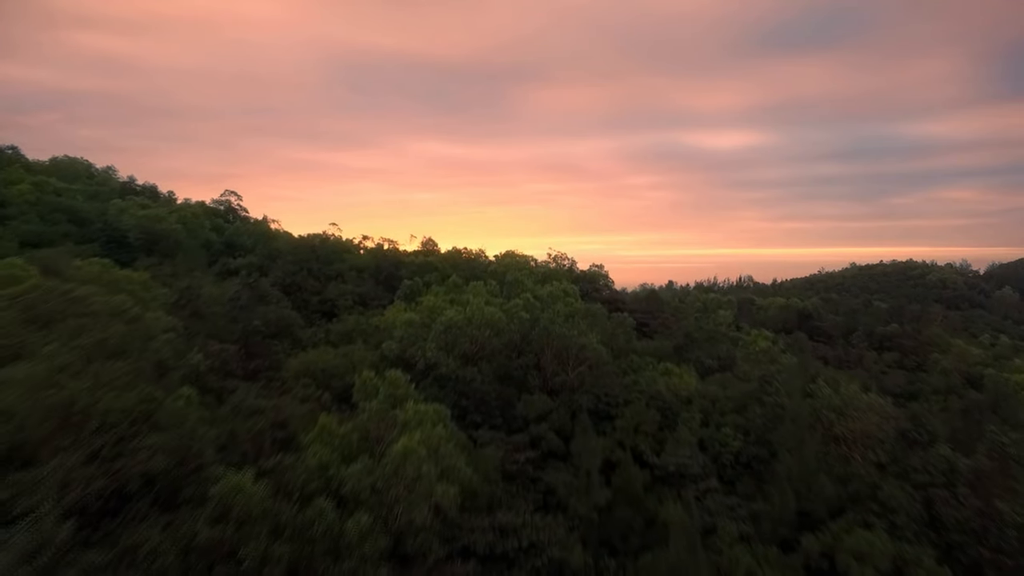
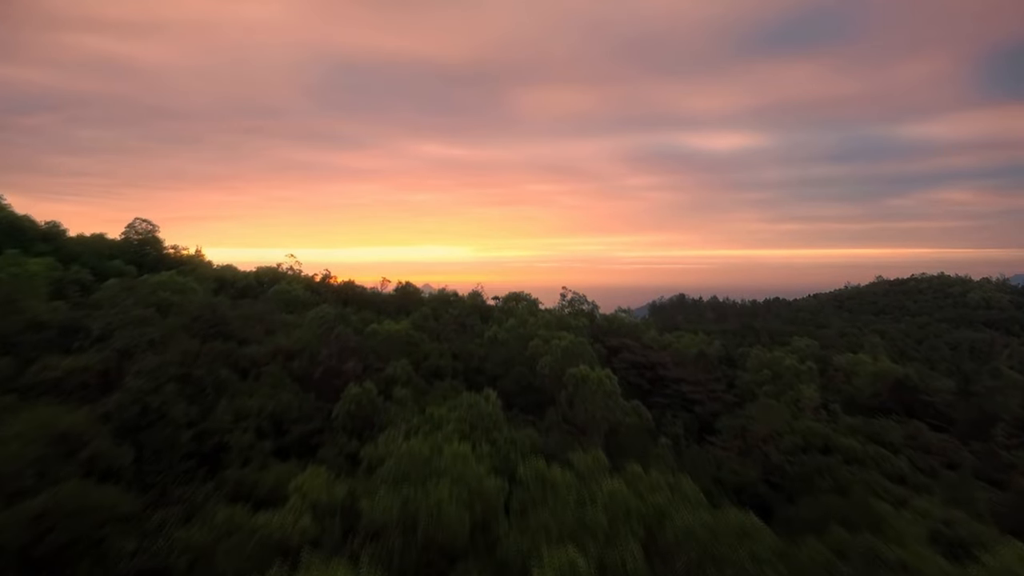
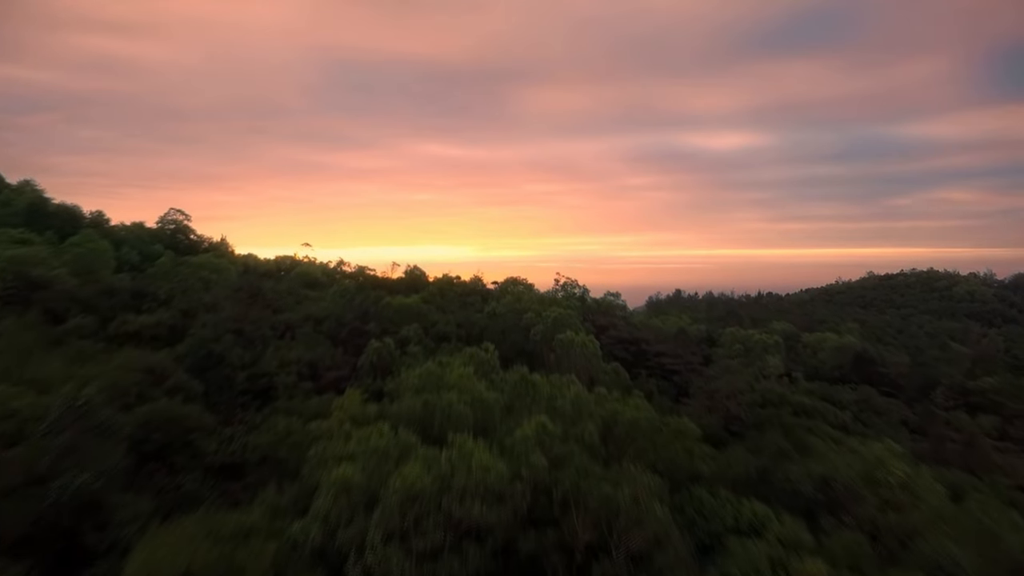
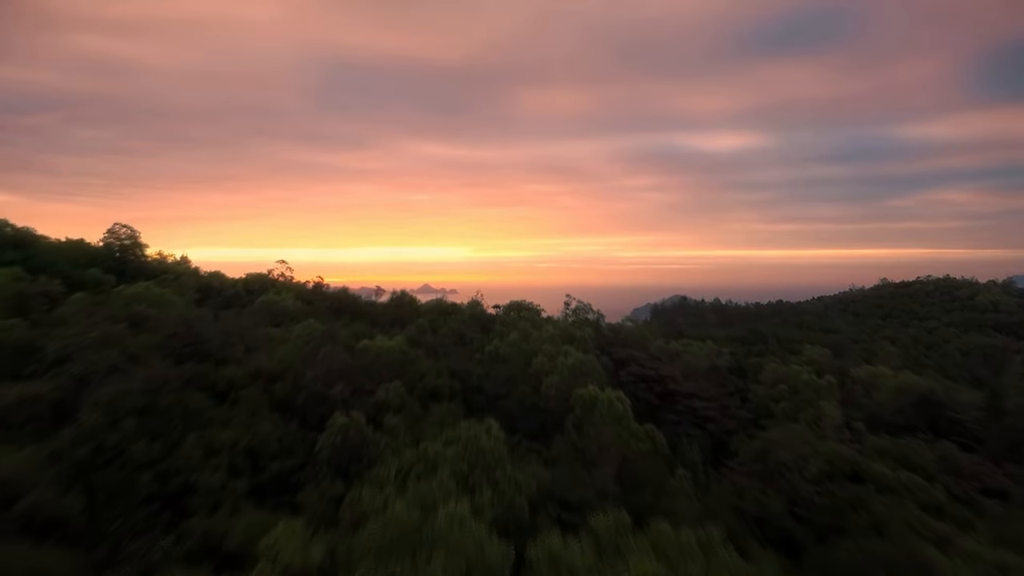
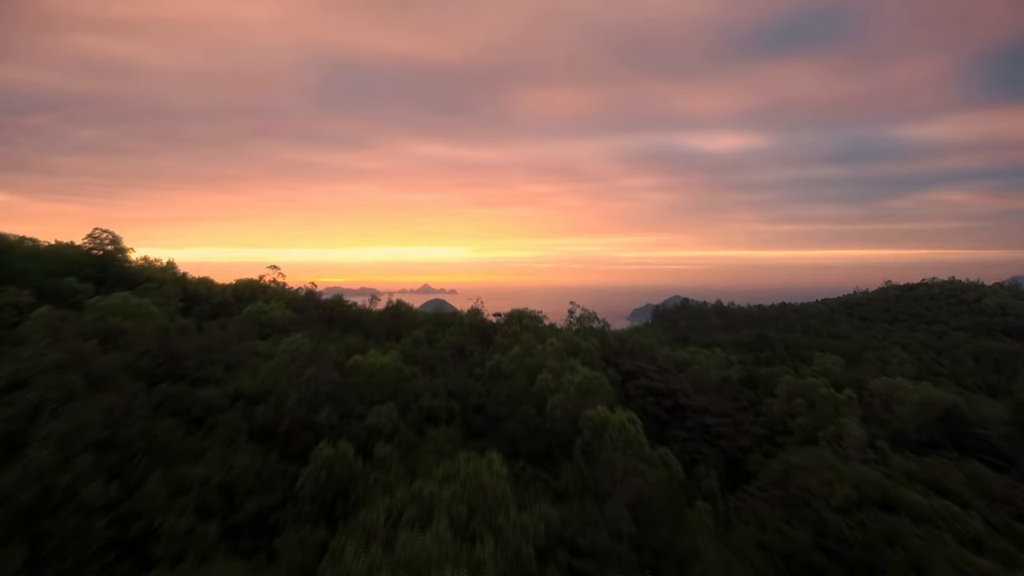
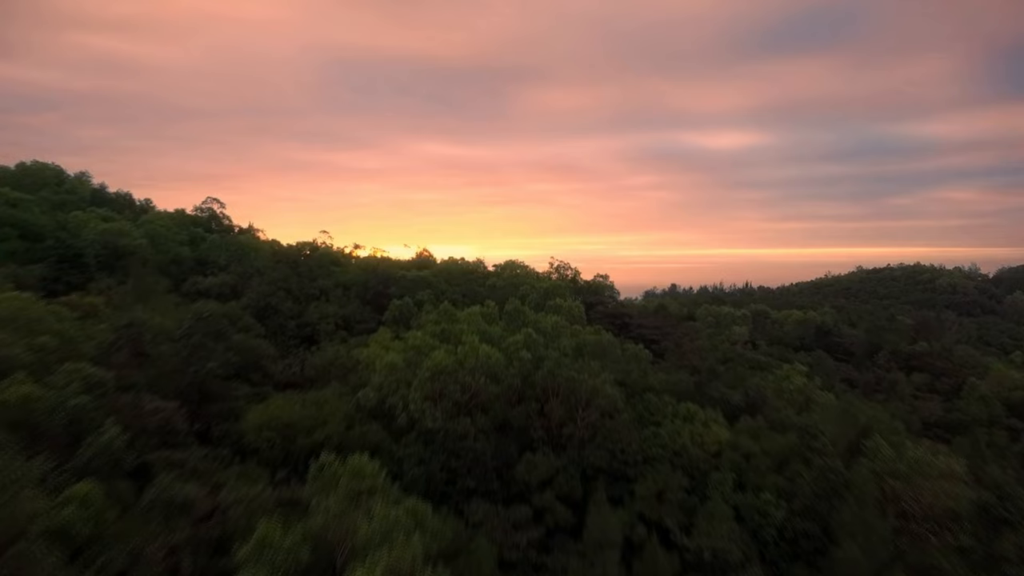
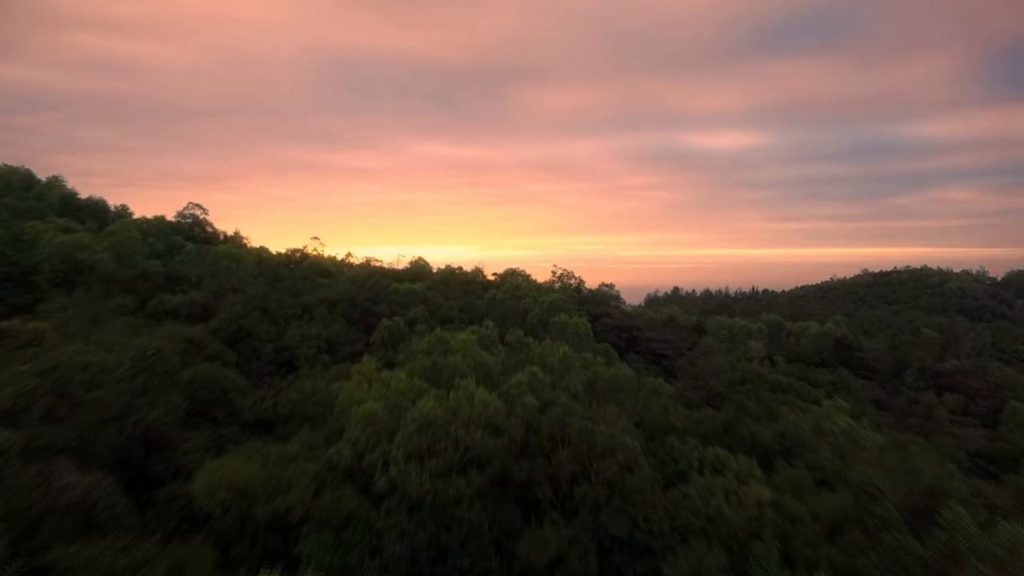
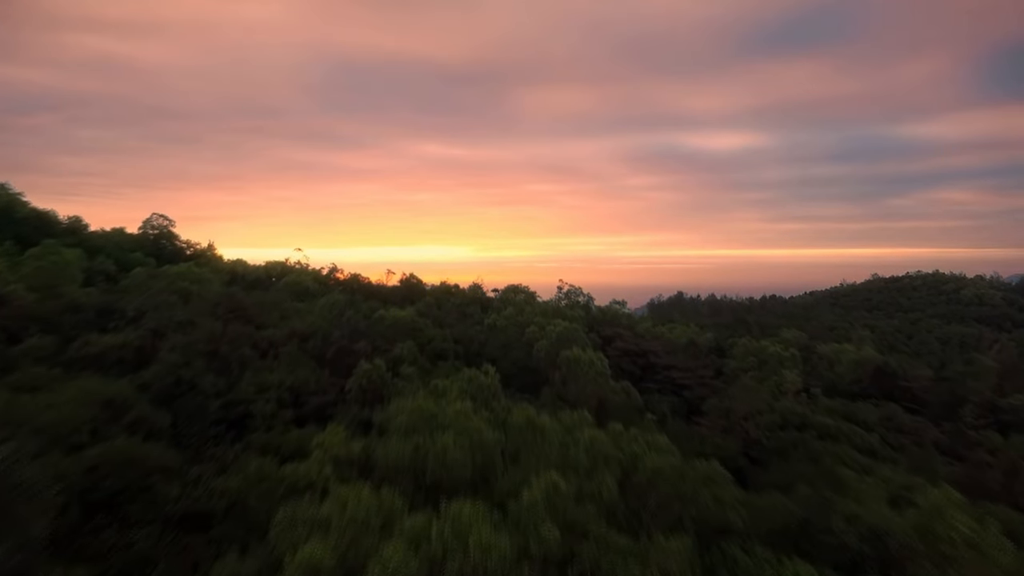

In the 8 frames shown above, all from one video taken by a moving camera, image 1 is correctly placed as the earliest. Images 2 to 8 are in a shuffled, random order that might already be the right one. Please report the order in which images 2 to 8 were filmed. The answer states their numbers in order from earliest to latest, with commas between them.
6, 7, 3, 8, 2, 4, 5
